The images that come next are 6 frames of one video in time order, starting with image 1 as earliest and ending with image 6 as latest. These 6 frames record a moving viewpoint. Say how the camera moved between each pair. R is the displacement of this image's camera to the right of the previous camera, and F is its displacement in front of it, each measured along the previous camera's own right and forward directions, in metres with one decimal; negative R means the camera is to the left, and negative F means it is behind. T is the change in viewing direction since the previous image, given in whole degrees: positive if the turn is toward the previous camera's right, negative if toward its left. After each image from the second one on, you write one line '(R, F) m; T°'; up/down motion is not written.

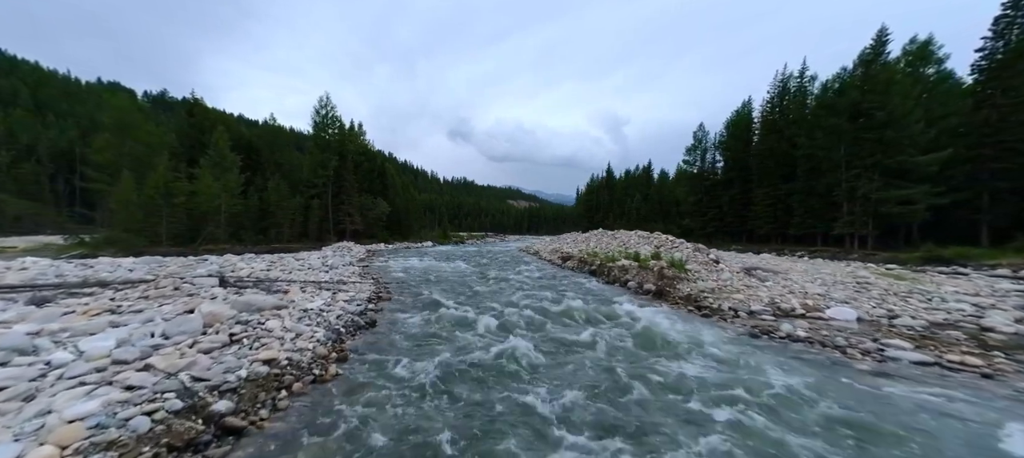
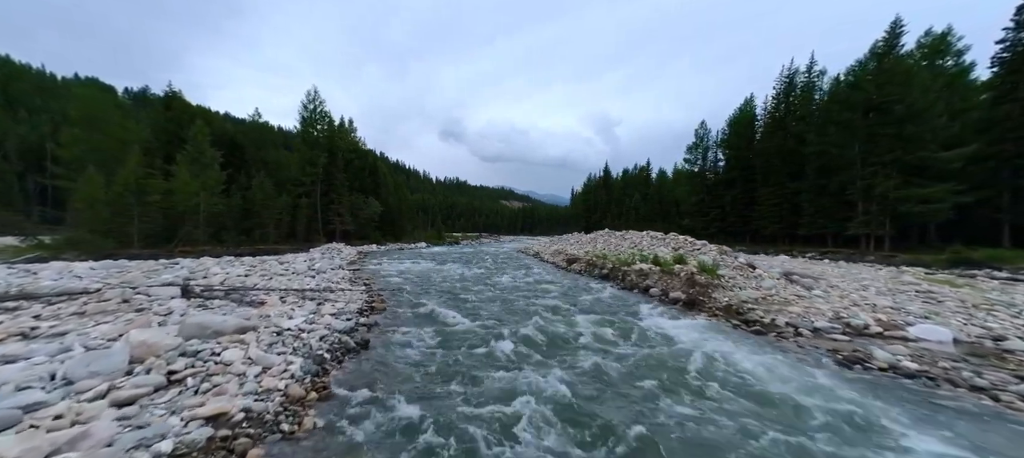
(-0.5, +1.4) m; +1°
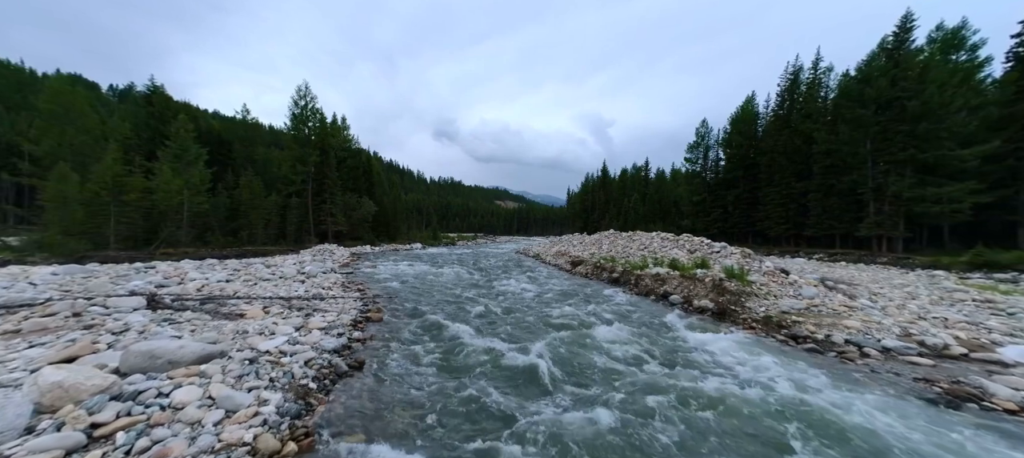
(-0.4, +1.0) m; +1°
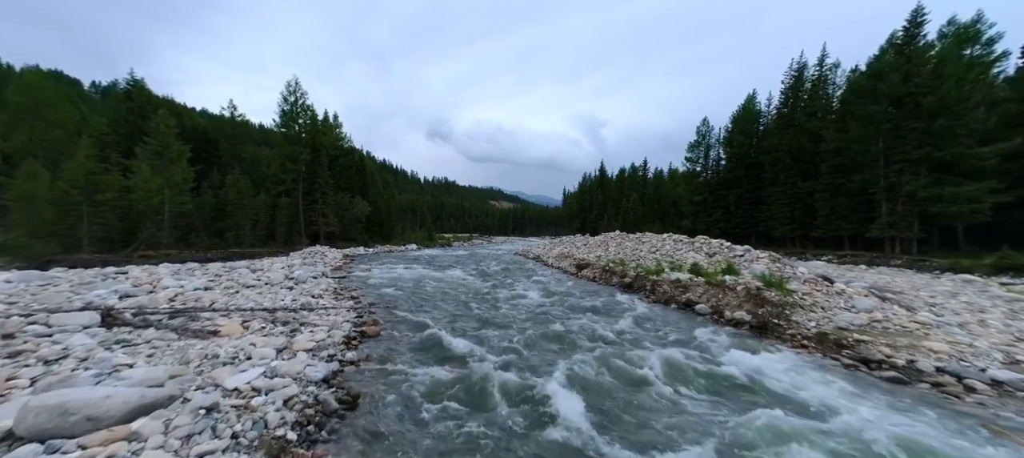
(-0.5, +1.1) m; +1°
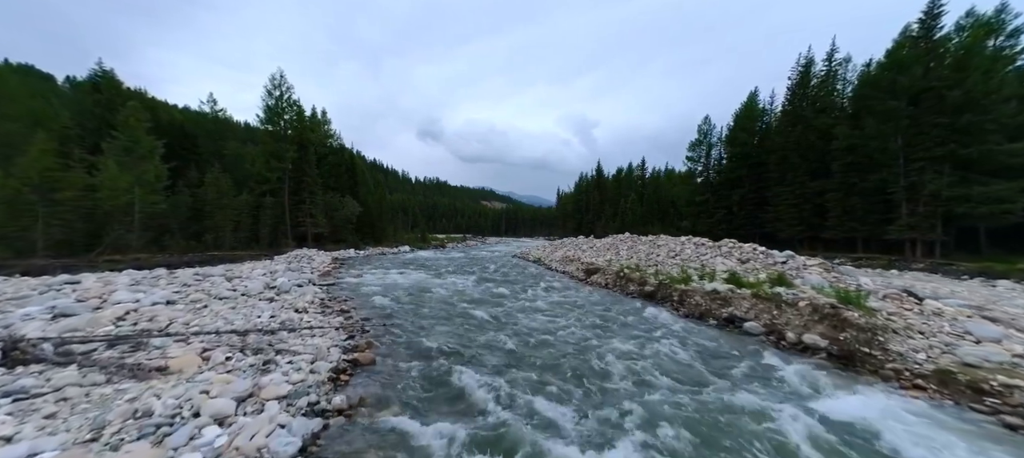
(-0.7, +1.6) m; +1°
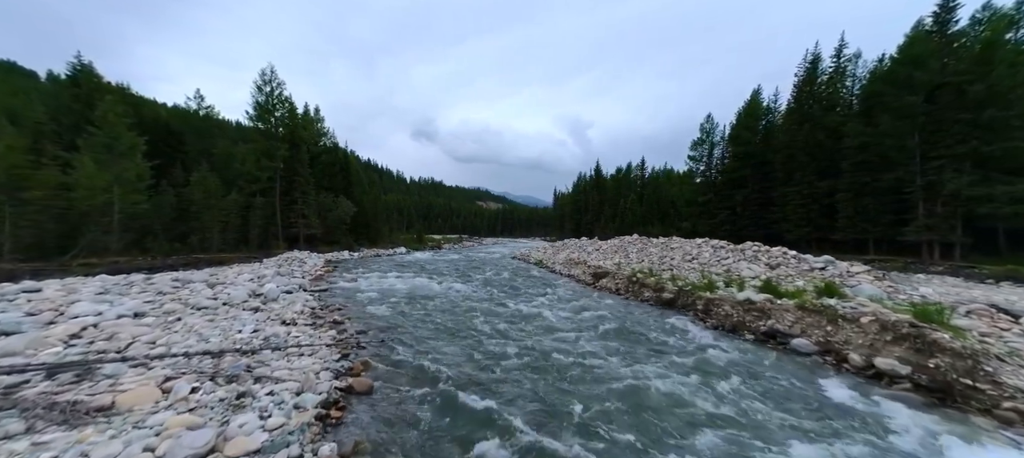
(-0.5, +1.1) m; +1°
